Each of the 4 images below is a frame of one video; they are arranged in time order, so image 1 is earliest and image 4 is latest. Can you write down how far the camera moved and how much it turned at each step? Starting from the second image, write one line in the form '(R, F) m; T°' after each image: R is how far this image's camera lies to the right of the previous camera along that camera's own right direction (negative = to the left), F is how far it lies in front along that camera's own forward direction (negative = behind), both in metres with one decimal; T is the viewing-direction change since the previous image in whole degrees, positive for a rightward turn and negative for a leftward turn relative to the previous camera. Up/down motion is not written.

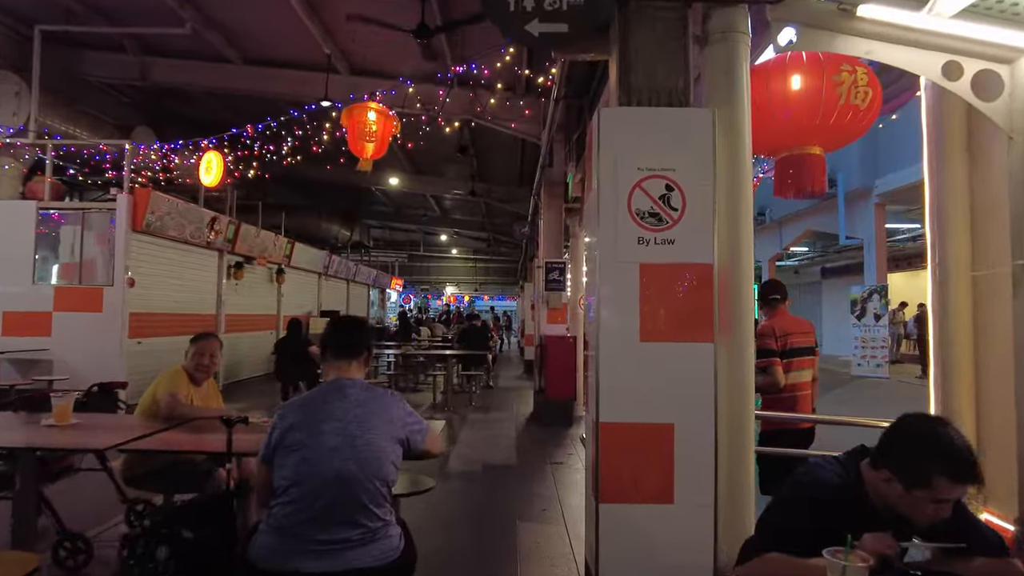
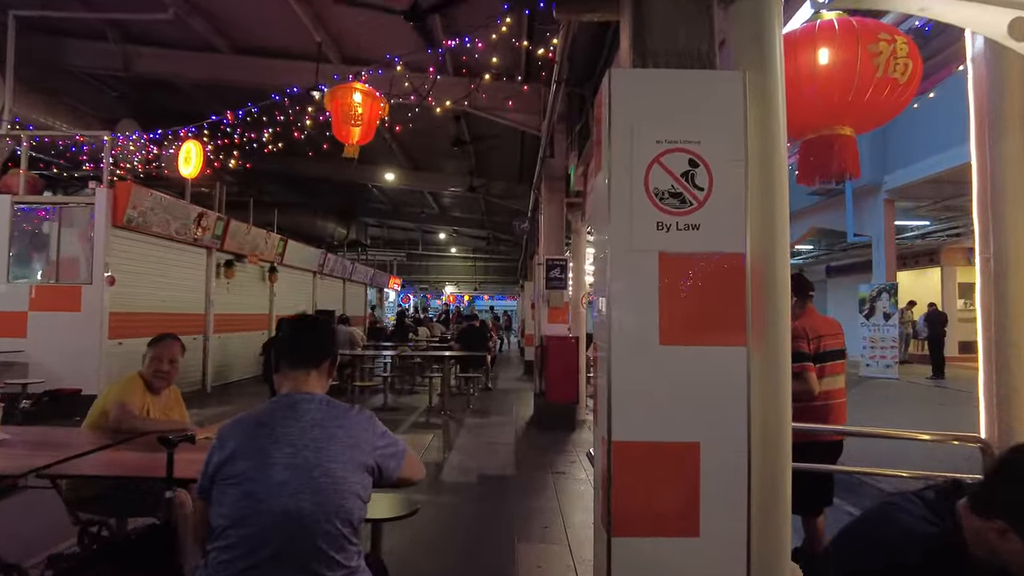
(0.0, +0.4) m; 0°
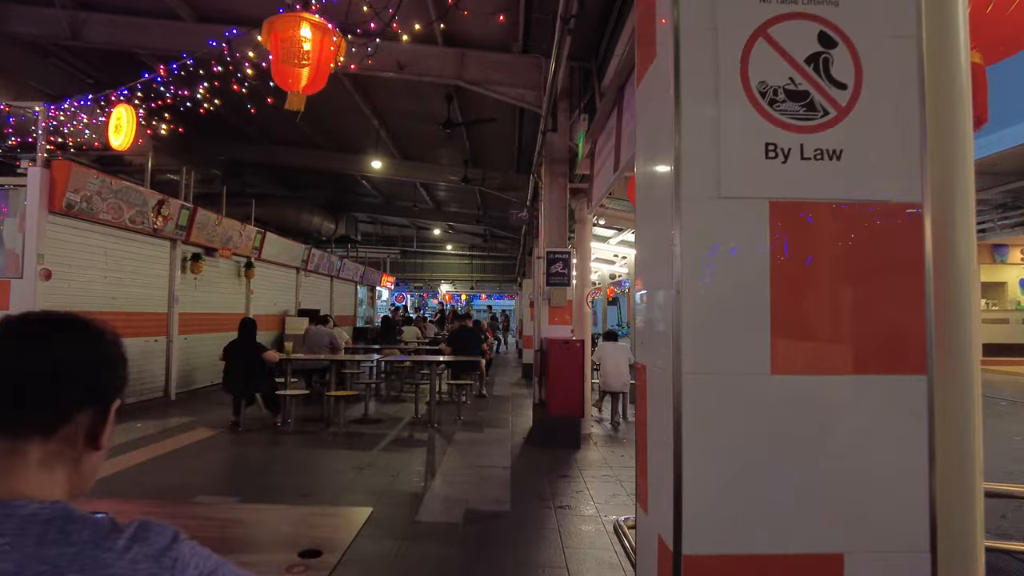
(0.0, +1.0) m; 0°
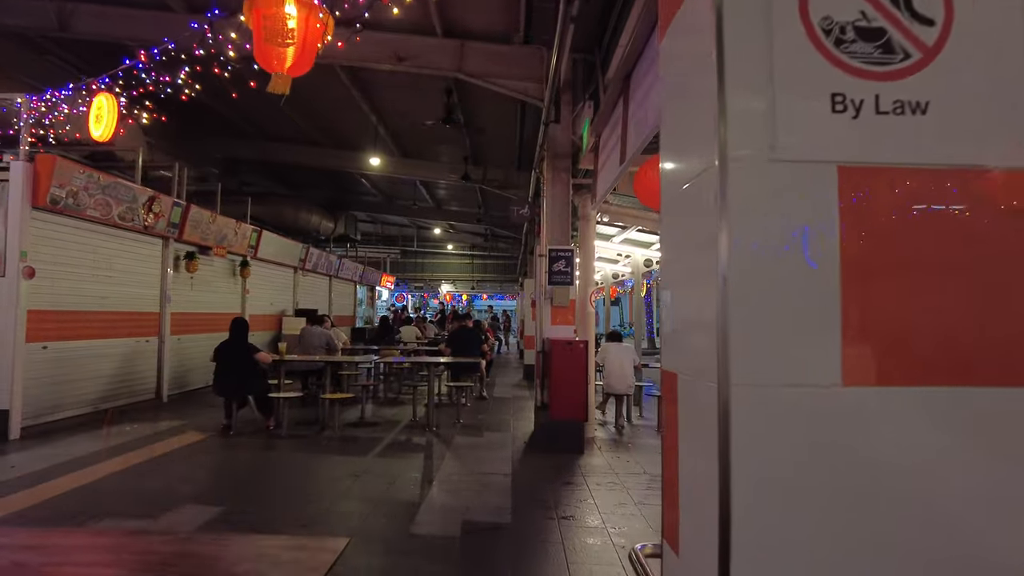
(0.0, +0.2) m; 0°
